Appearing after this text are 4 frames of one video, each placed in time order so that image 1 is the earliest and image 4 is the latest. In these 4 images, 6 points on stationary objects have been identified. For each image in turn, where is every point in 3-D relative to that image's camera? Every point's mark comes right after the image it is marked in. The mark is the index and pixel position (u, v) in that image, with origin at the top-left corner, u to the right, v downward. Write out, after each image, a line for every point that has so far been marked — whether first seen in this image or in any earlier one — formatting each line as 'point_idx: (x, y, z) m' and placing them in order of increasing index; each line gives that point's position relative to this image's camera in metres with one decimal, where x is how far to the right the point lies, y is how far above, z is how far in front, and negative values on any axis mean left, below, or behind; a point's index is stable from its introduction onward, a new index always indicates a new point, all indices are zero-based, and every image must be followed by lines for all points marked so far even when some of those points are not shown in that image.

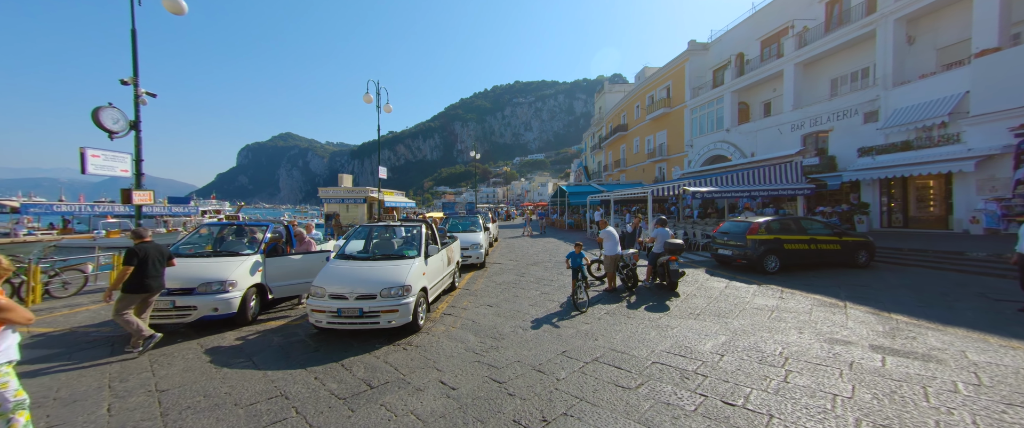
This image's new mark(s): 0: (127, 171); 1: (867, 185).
0: (-9.0, +1.0, +7.2) m
1: (+16.5, +1.3, +14.3) m
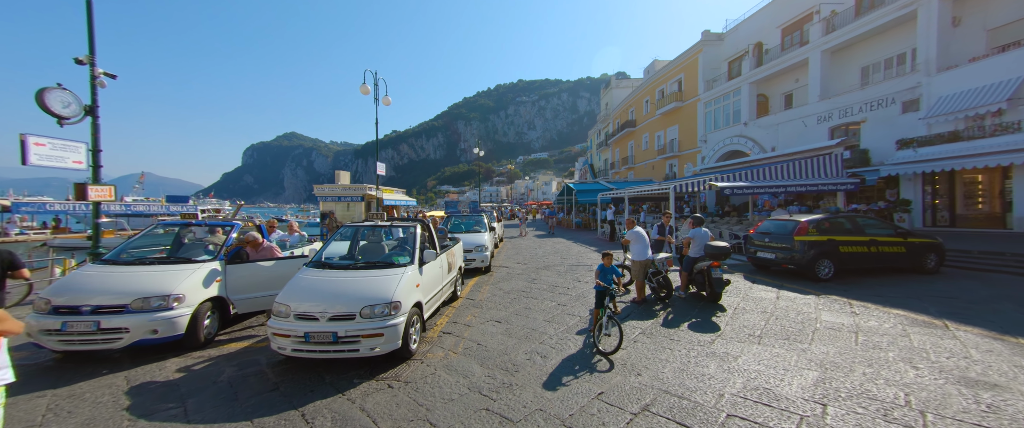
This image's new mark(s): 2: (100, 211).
0: (-8.8, +1.0, +6.3) m
1: (+16.8, +1.4, +13.1) m
2: (-9.1, +0.1, +6.8) m
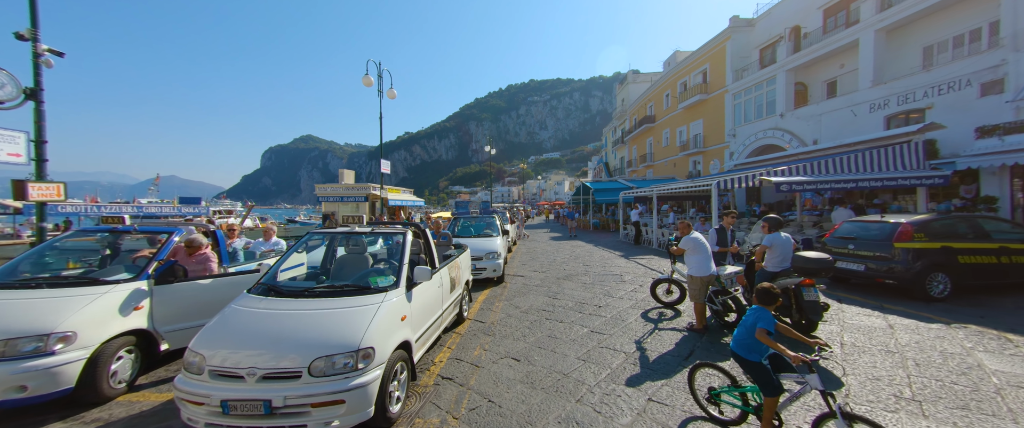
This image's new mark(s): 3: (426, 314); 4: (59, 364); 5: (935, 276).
0: (-8.5, +1.0, +5.3) m
1: (+17.4, +1.4, +11.2) m
2: (-8.8, 0.0, +5.8) m
3: (-1.0, -1.2, +3.6) m
4: (-4.0, -1.3, +2.7) m
5: (+7.3, -1.1, +5.3) m
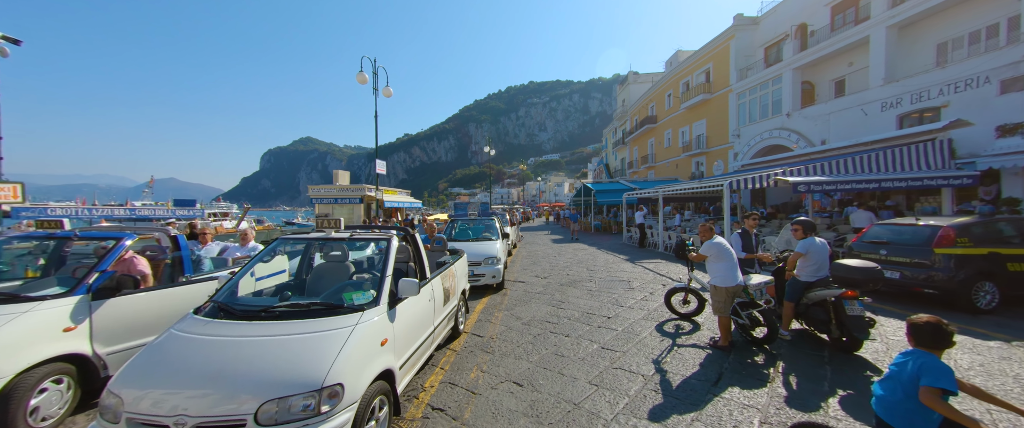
0: (-8.5, +1.0, +4.8) m
1: (+17.4, +1.4, +10.7) m
2: (-8.7, 0.0, +5.3) m
3: (-1.0, -1.2, +3.1) m
4: (-3.9, -1.3, +2.1) m
5: (+7.3, -1.1, +4.8) m
